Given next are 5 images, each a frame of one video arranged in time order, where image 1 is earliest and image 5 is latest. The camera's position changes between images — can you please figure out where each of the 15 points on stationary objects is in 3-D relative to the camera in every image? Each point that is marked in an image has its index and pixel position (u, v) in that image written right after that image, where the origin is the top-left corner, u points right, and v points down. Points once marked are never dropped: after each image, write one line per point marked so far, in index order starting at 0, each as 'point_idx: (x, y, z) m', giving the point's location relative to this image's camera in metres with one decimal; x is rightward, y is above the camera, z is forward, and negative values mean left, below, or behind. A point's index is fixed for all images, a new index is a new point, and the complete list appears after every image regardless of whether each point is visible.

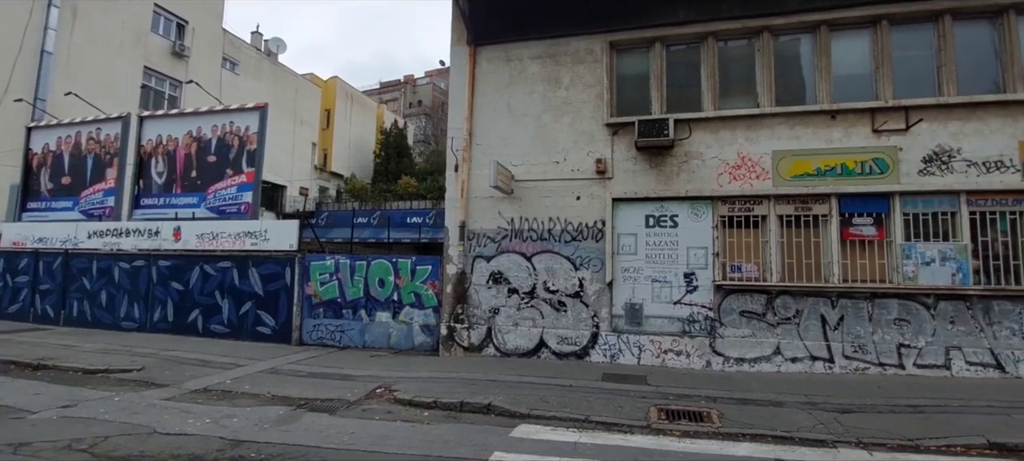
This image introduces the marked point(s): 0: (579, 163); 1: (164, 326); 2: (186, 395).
0: (+1.4, +1.5, +10.8) m
1: (-9.3, -2.5, +13.1) m
2: (-5.1, -2.6, +7.7) m
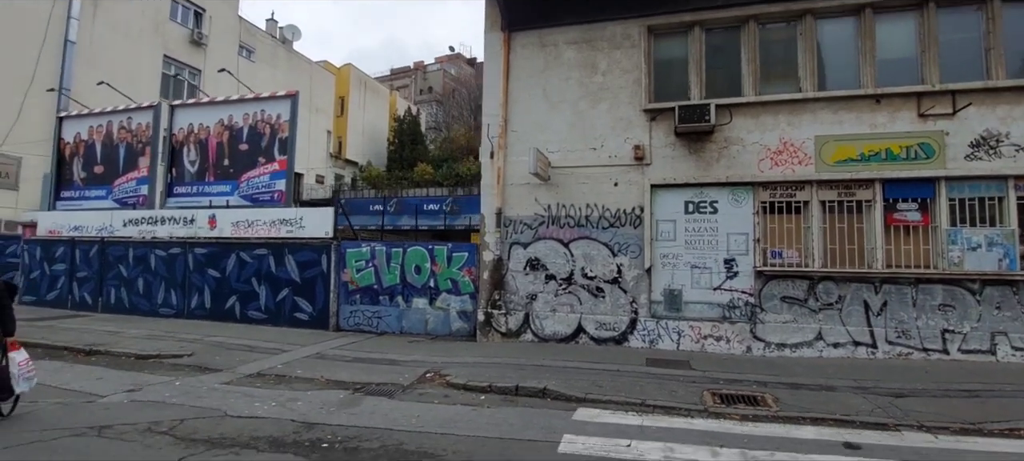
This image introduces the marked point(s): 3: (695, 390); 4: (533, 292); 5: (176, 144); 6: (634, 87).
0: (+2.3, +1.8, +10.8) m
1: (-8.4, -2.2, +13.3) m
2: (-4.3, -2.4, +7.9) m
3: (+2.7, -2.4, +7.3) m
4: (+0.5, -1.4, +11.1) m
5: (-10.1, +2.6, +14.7) m
6: (+2.7, +3.1, +10.8) m
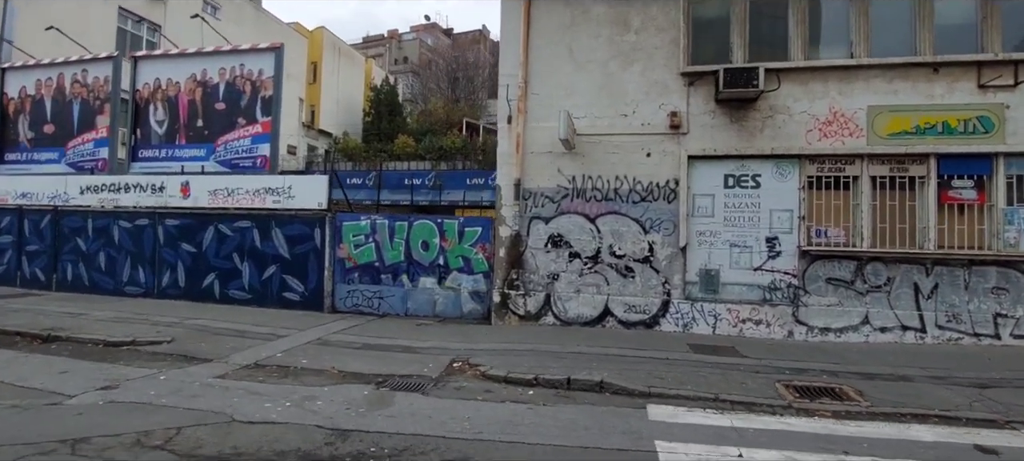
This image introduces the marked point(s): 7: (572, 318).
0: (+2.8, +2.3, +9.8) m
1: (-8.1, -1.5, +11.9) m
2: (-3.7, -1.9, +6.7) m
3: (+3.3, -2.0, +6.5) m
4: (+0.9, -0.9, +10.1) m
5: (-9.8, +3.4, +13.0) m
6: (+3.2, +3.6, +9.8) m
7: (+1.2, -1.8, +10.0) m
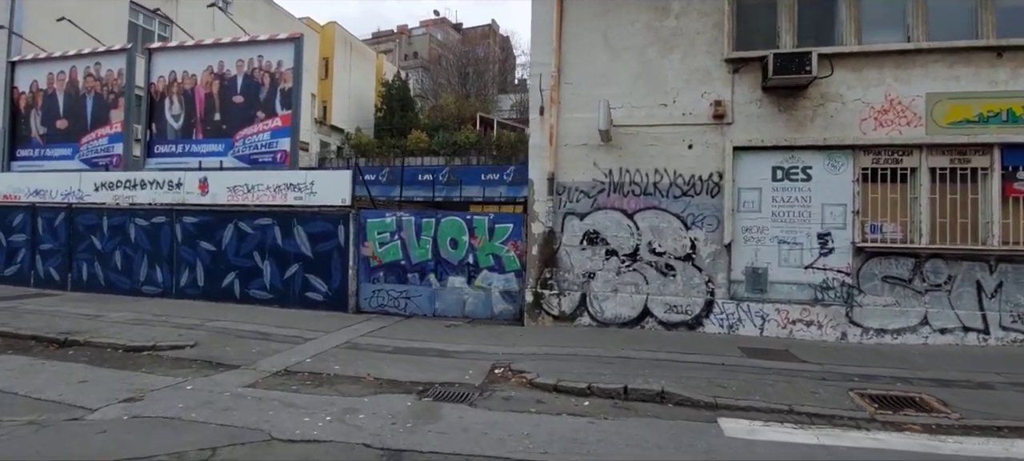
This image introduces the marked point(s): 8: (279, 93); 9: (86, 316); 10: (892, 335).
0: (+3.4, +2.4, +9.3) m
1: (-7.5, -1.4, +11.5) m
2: (-3.1, -1.9, +6.3) m
3: (+4.0, -2.0, +6.0) m
4: (+1.5, -0.8, +9.6) m
5: (-9.1, +3.5, +12.6) m
6: (+3.8, +3.7, +9.3) m
7: (+1.9, -1.7, +9.5) m
8: (-5.6, +3.3, +11.8) m
9: (-8.1, -1.6, +9.3) m
10: (+6.6, -1.8, +8.5) m
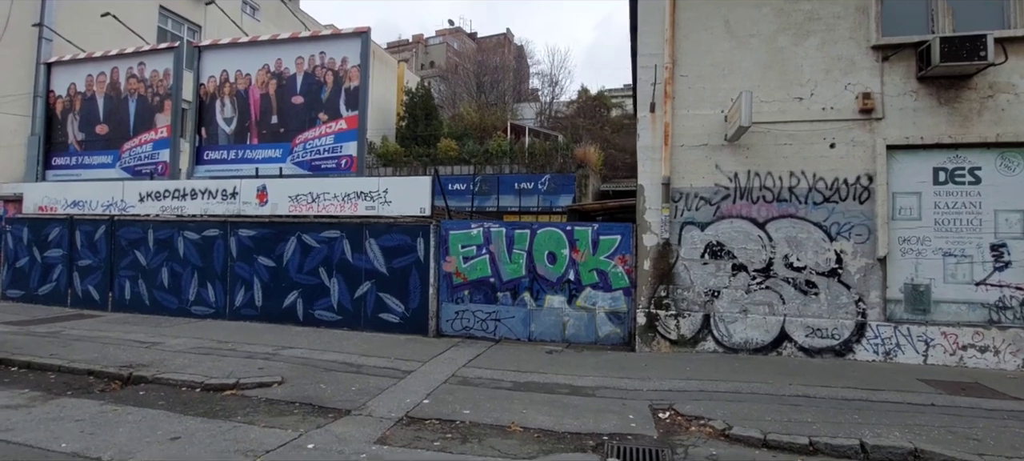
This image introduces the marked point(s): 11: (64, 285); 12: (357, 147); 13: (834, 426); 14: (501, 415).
0: (+5.3, +2.2, +8.1) m
1: (-5.5, -1.7, +10.4) m
2: (-1.1, -2.1, +5.0) m
3: (+5.9, -2.1, +4.8) m
4: (+3.5, -1.0, +8.4) m
5: (-7.2, +3.1, +11.5) m
6: (+5.7, +3.5, +8.1) m
7: (+3.8, -1.9, +8.3) m
8: (-3.7, +3.0, +10.7) m
9: (-6.1, -1.9, +8.2) m
10: (+8.5, -2.0, +7.3) m
11: (-10.7, -1.3, +11.7) m
12: (-3.3, +1.8, +10.5) m
13: (+3.3, -2.0, +5.0) m
14: (-0.1, -2.1, +5.5) m
